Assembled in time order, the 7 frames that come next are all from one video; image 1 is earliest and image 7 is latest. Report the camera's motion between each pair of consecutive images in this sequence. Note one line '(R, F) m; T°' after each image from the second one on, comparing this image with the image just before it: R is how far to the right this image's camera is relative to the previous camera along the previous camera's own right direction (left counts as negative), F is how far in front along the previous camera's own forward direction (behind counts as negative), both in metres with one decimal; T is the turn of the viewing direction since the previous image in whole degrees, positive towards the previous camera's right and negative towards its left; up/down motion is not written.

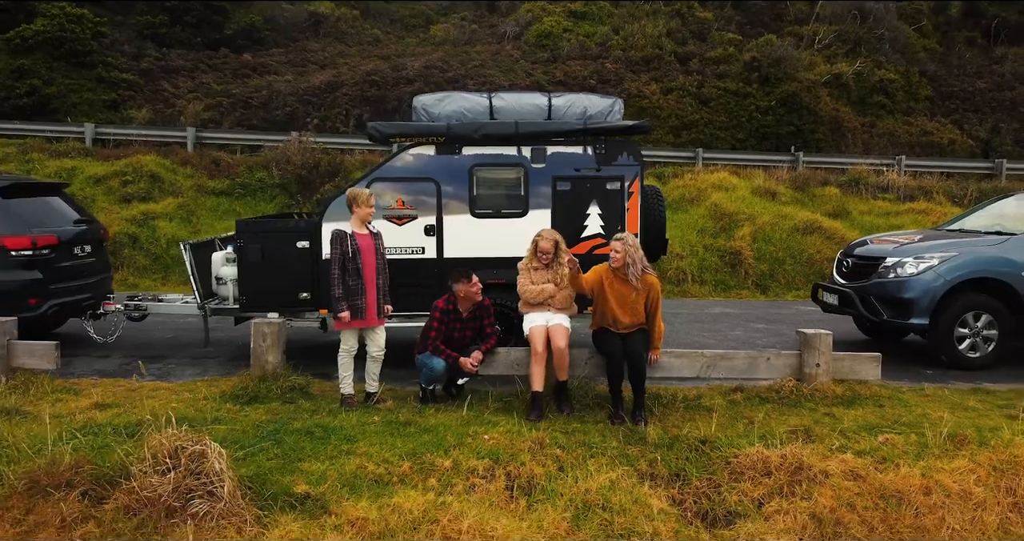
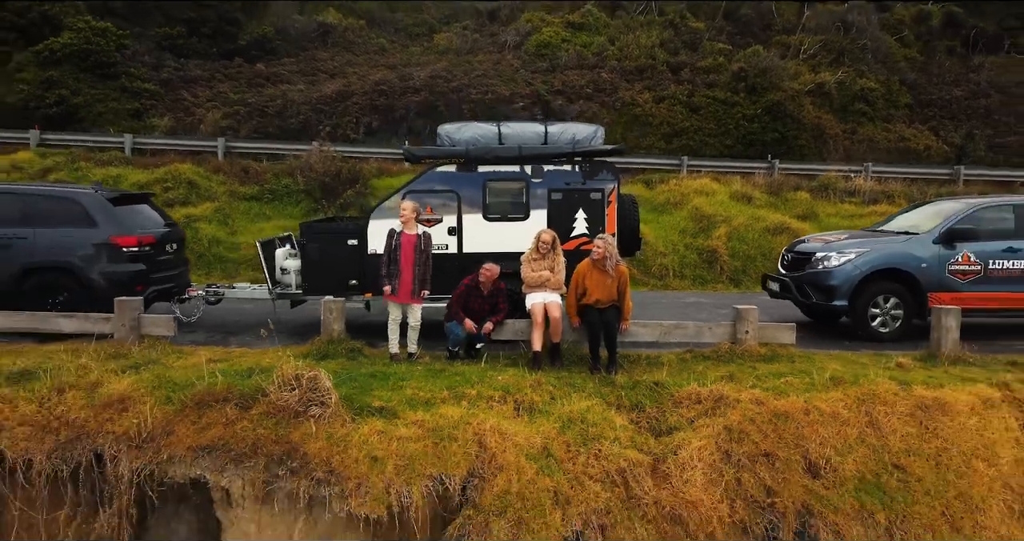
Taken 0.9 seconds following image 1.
(0.0, -0.6) m; 0°
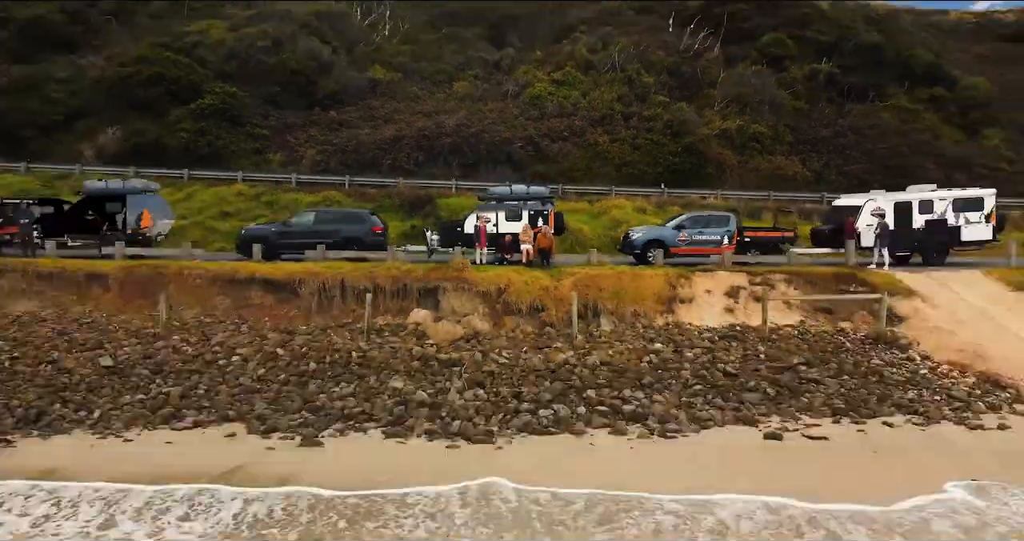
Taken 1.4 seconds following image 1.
(0.0, -5.1) m; 0°
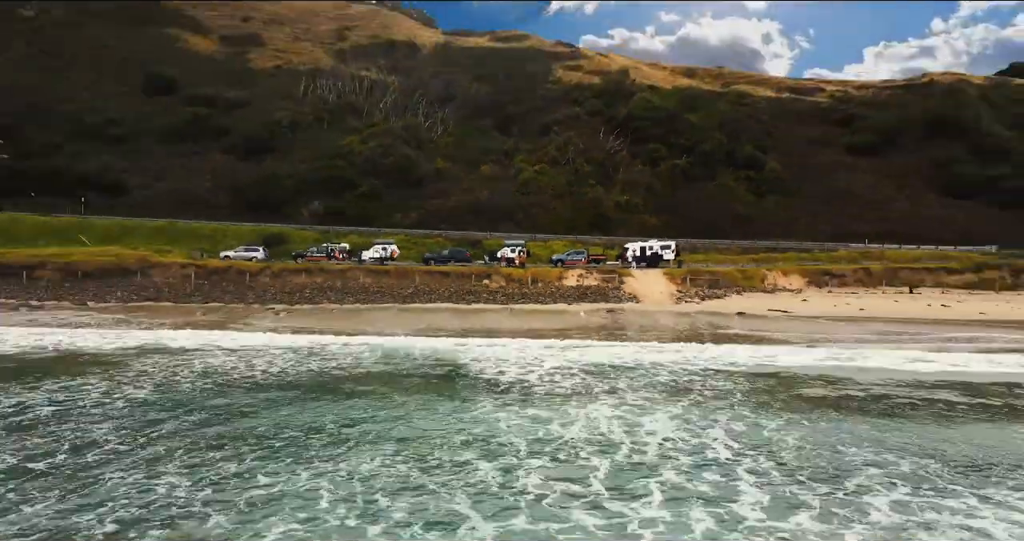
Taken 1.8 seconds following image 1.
(+0.1, -16.4) m; 0°
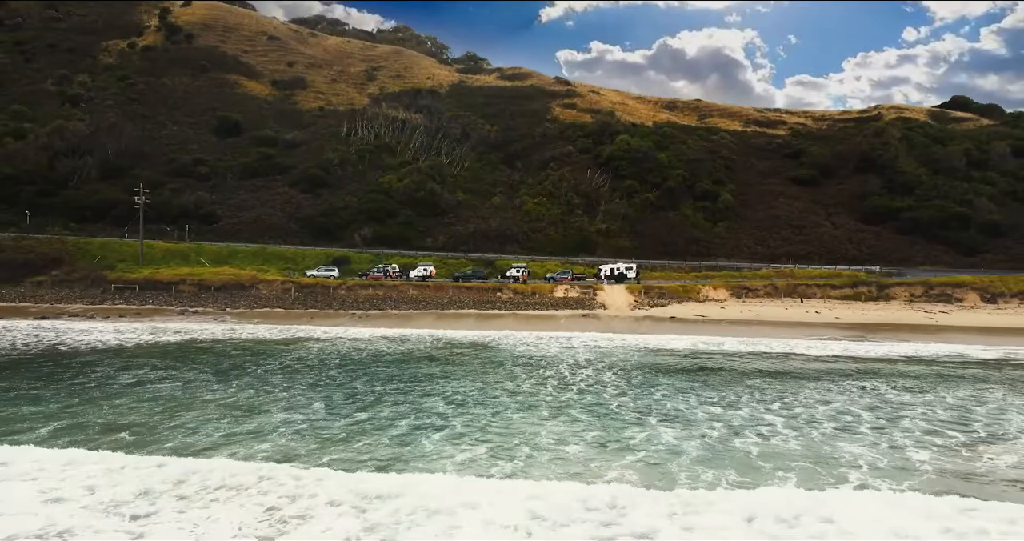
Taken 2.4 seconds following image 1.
(-0.1, -9.4) m; 0°
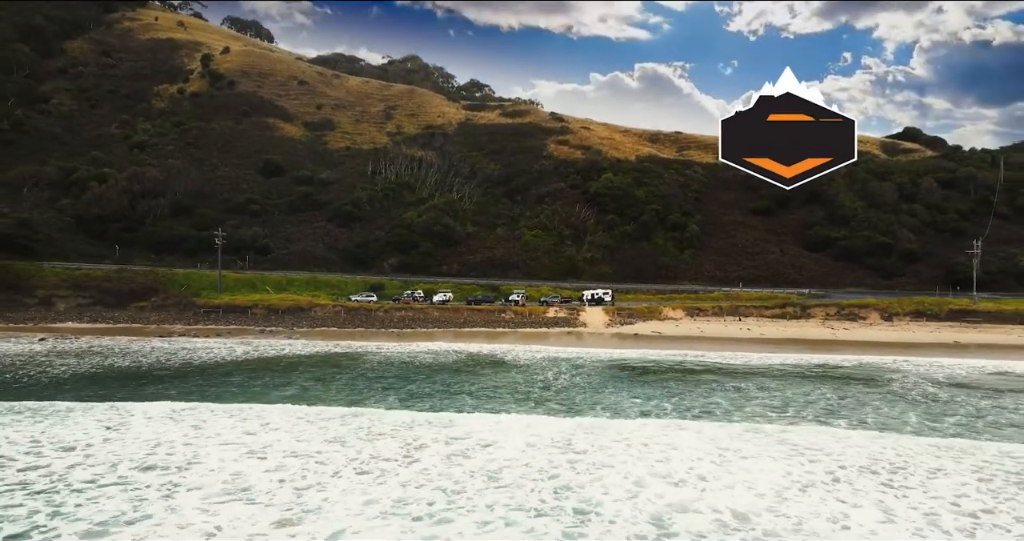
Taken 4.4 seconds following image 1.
(-0.1, -9.0) m; 0°
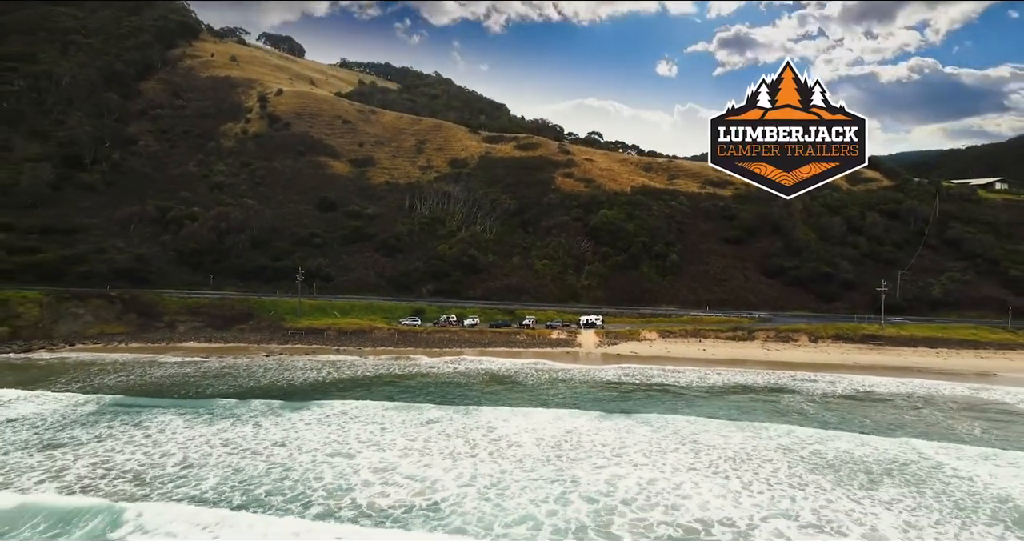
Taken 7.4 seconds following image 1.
(-0.2, -12.5) m; -1°
